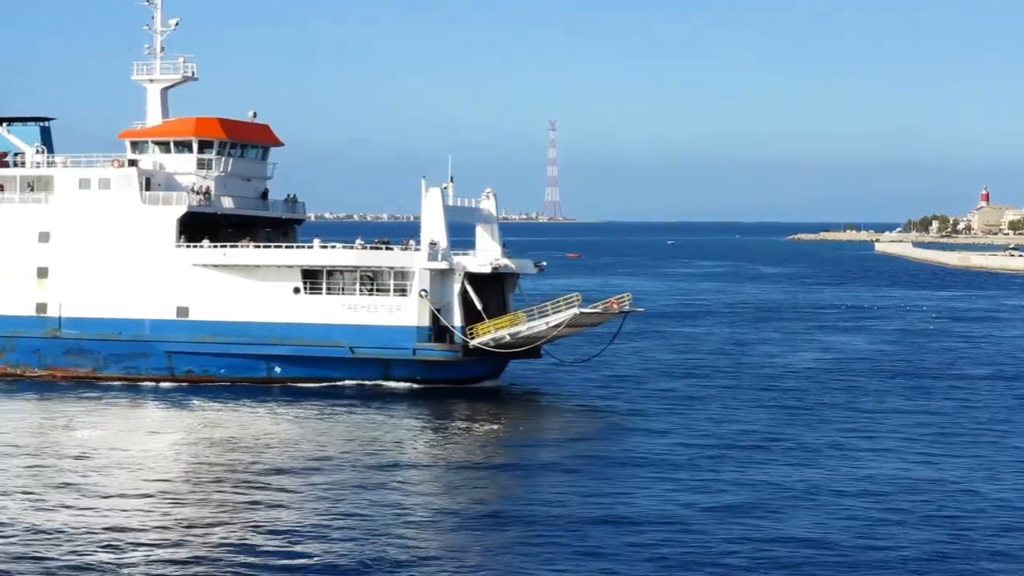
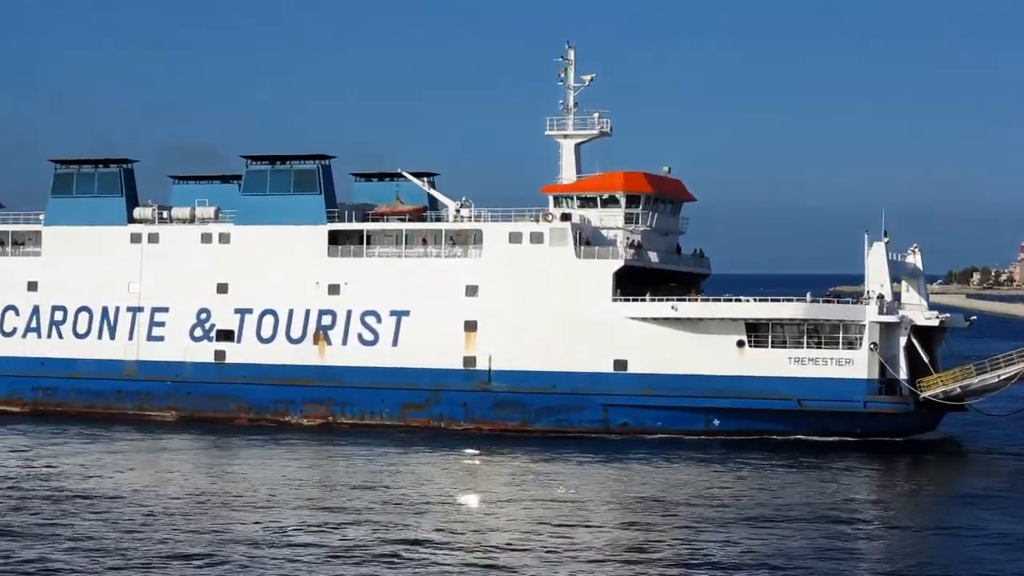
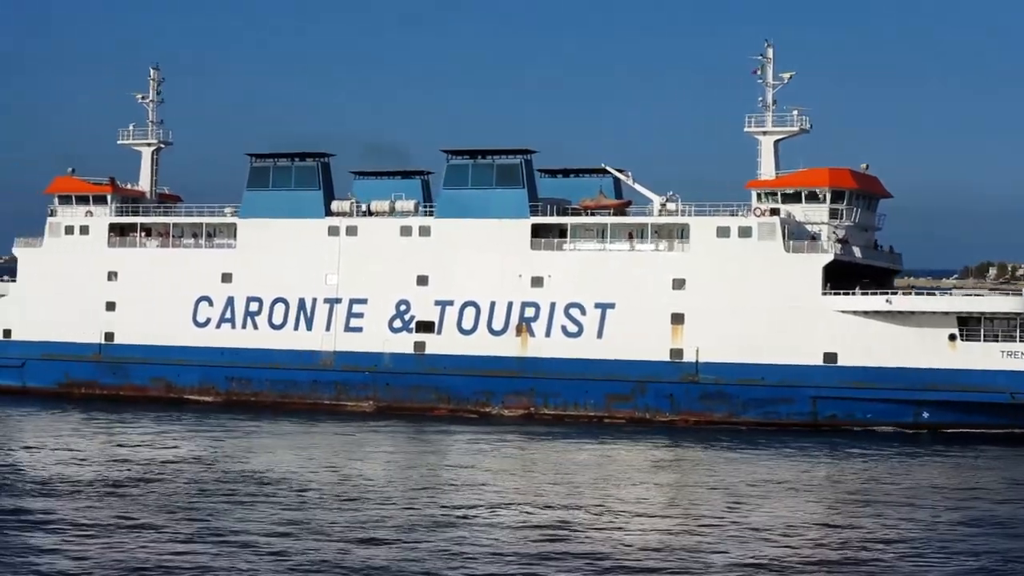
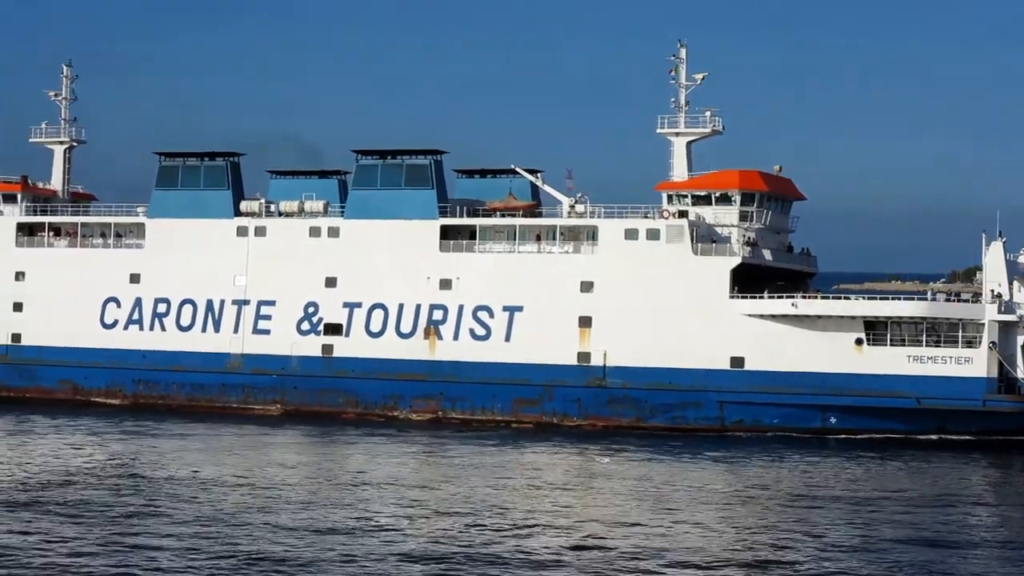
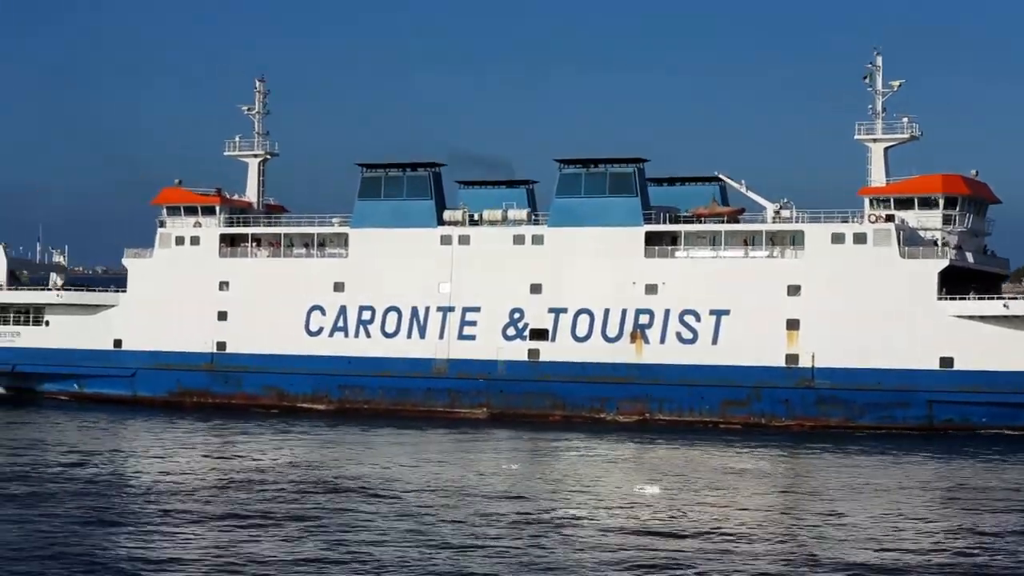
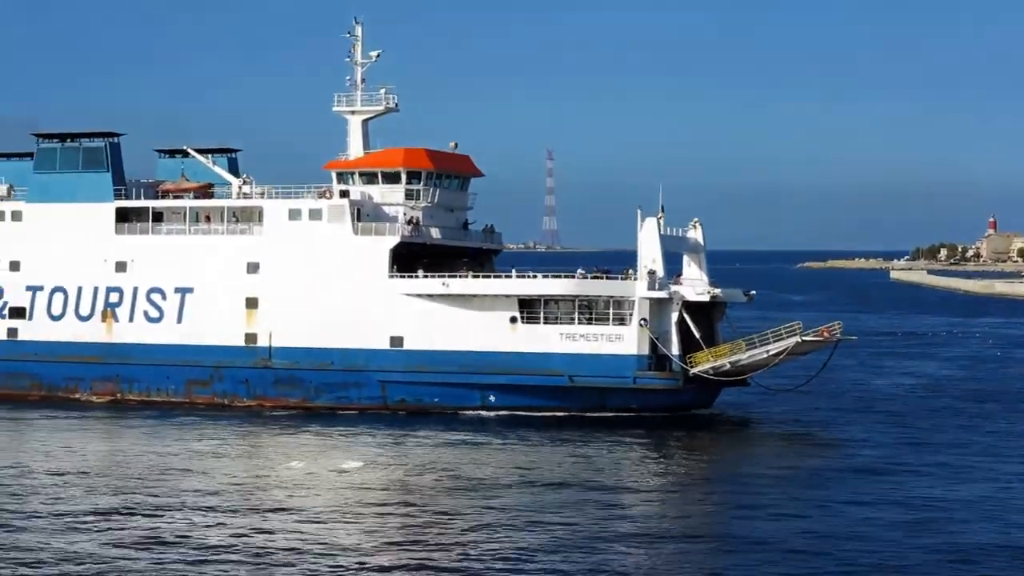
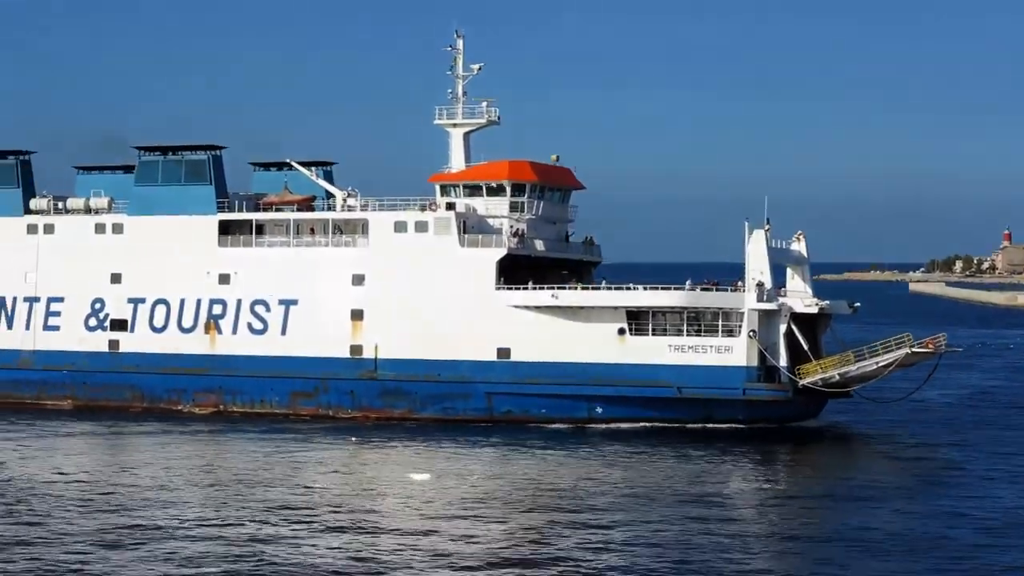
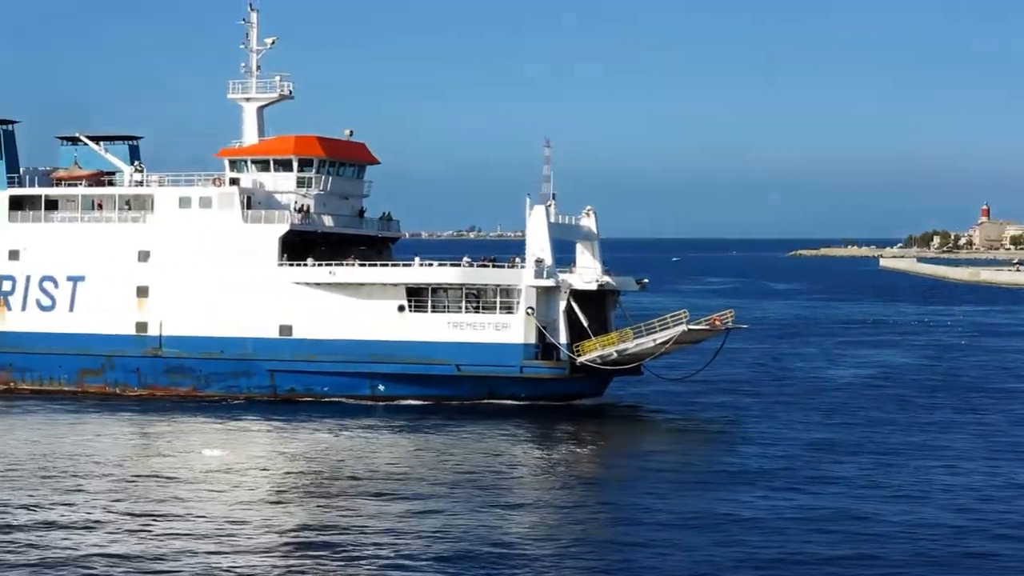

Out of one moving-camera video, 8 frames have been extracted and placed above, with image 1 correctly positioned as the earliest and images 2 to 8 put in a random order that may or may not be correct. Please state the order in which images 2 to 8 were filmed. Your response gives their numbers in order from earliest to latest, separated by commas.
8, 6, 7, 2, 4, 3, 5
